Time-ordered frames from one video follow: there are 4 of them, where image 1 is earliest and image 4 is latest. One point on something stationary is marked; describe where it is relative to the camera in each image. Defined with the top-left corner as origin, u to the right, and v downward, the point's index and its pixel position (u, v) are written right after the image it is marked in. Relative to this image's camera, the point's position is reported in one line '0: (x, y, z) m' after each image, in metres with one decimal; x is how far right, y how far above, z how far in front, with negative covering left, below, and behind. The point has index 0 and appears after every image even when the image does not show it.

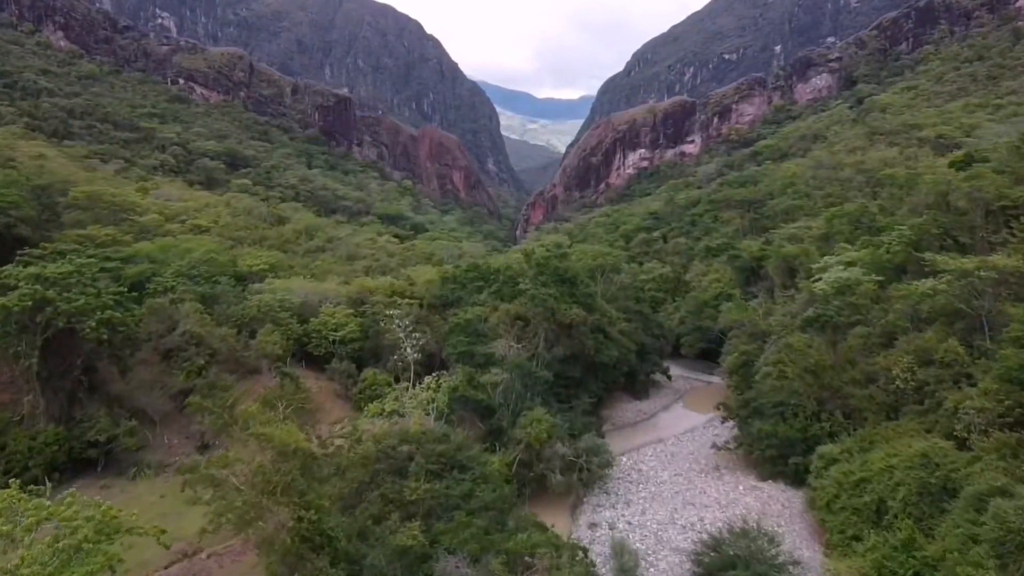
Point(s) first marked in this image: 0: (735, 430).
0: (+4.8, -3.0, +17.9) m
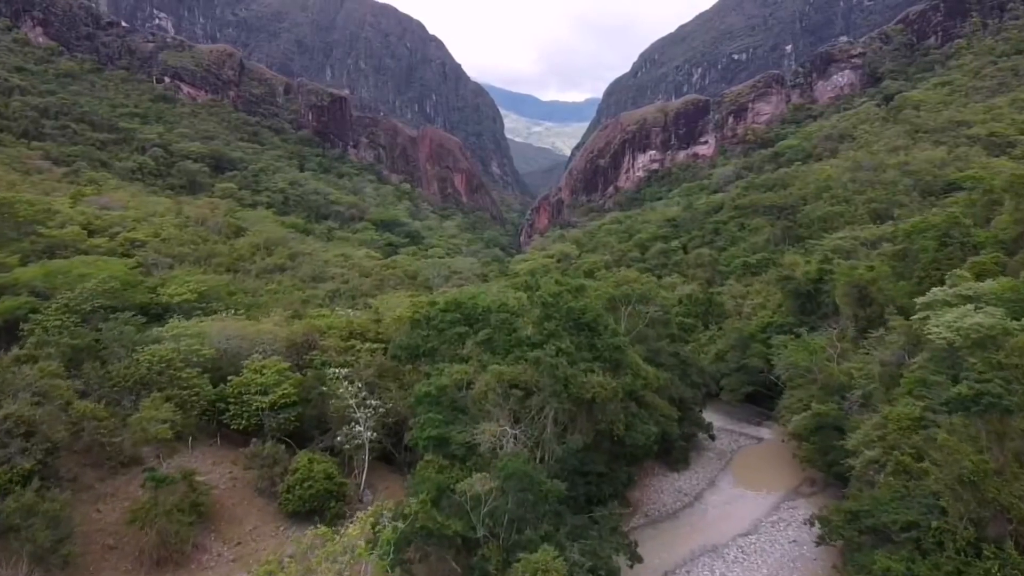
0: (+4.7, -3.8, +12.5) m
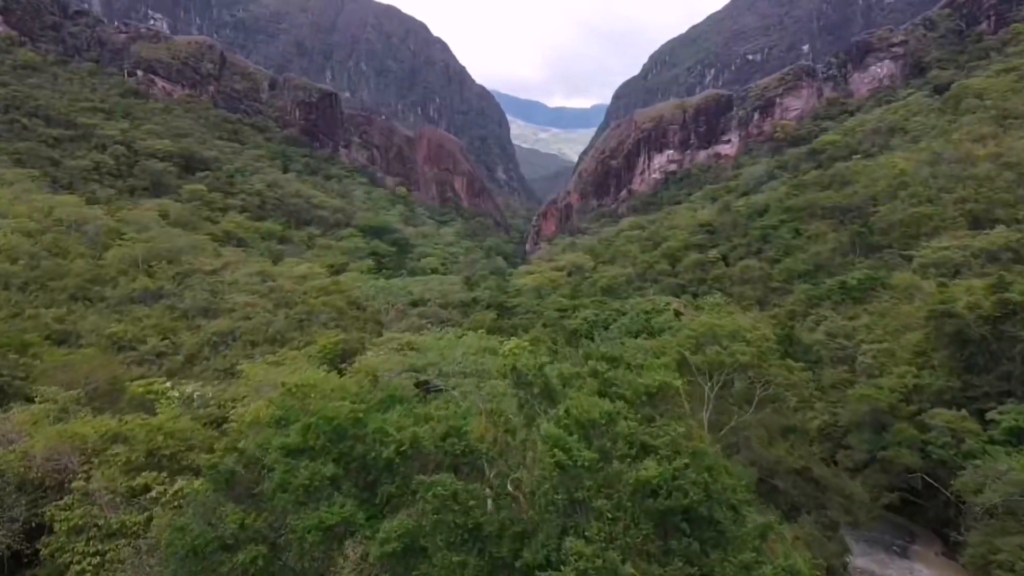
0: (+4.4, -4.4, +3.9) m
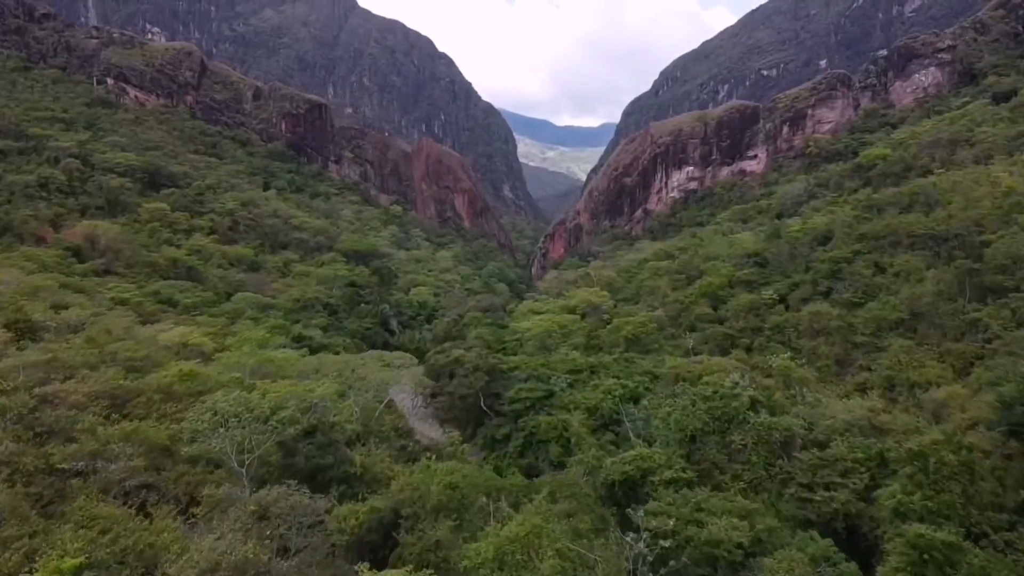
0: (+4.1, -5.4, -4.4) m
